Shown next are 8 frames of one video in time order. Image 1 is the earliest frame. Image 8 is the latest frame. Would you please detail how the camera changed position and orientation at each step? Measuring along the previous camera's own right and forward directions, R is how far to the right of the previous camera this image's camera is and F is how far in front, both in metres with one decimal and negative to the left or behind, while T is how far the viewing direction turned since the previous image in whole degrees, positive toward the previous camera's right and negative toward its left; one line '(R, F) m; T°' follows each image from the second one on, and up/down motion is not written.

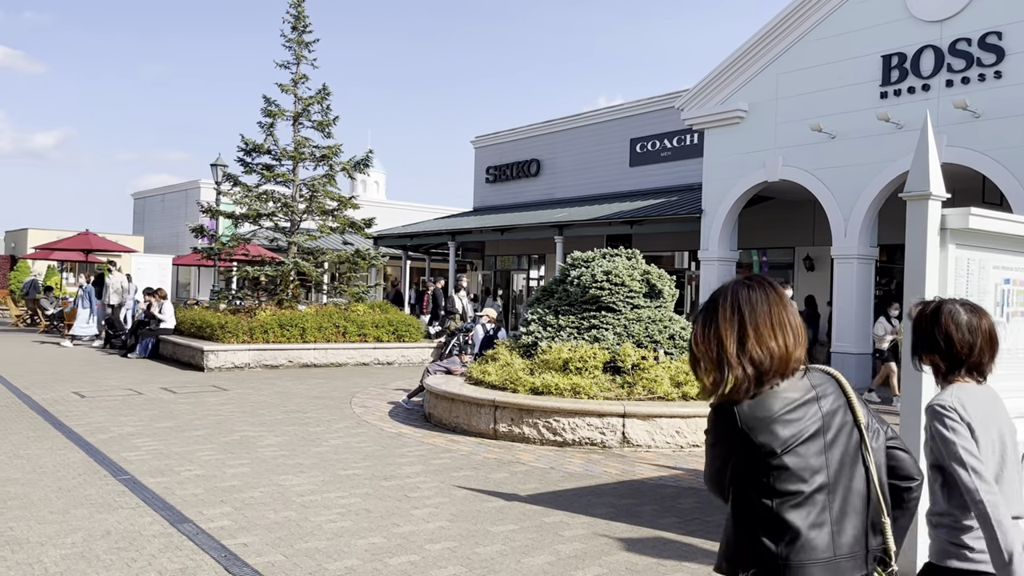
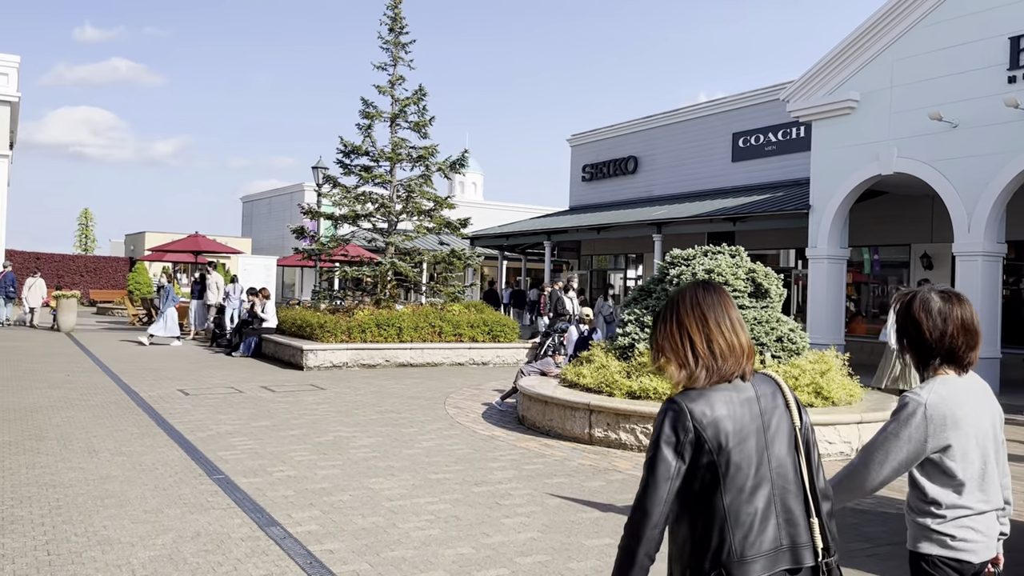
(0.0, +0.3) m; -7°
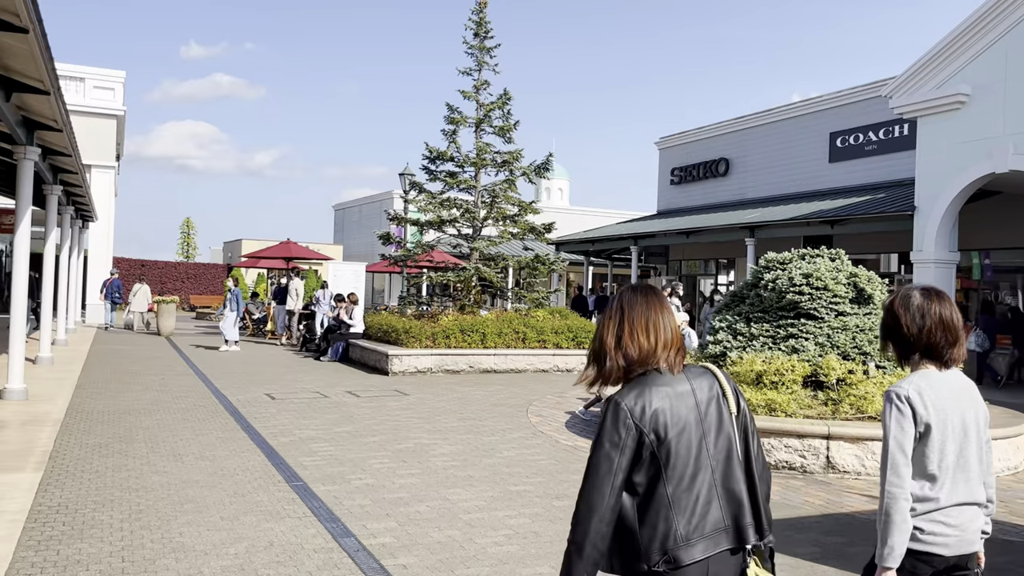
(0.0, +0.3) m; -6°
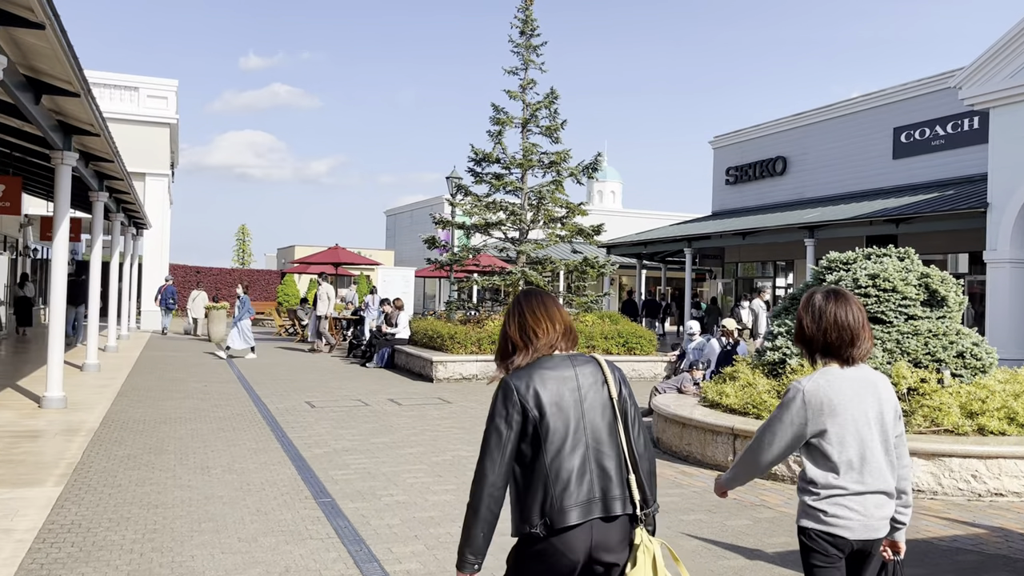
(+0.1, +0.5) m; -4°
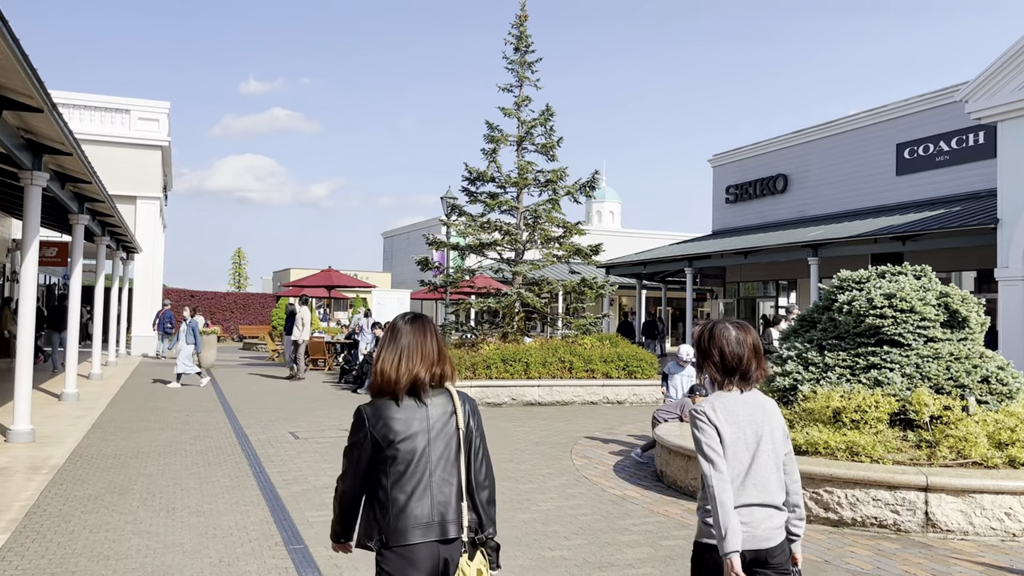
(+0.1, +0.5) m; 0°
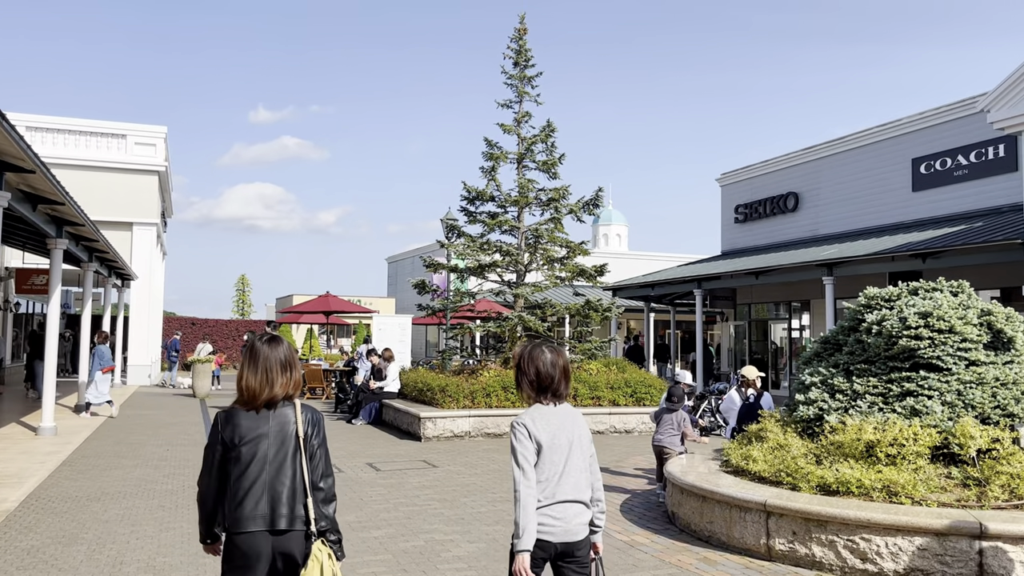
(+0.1, +0.7) m; -1°
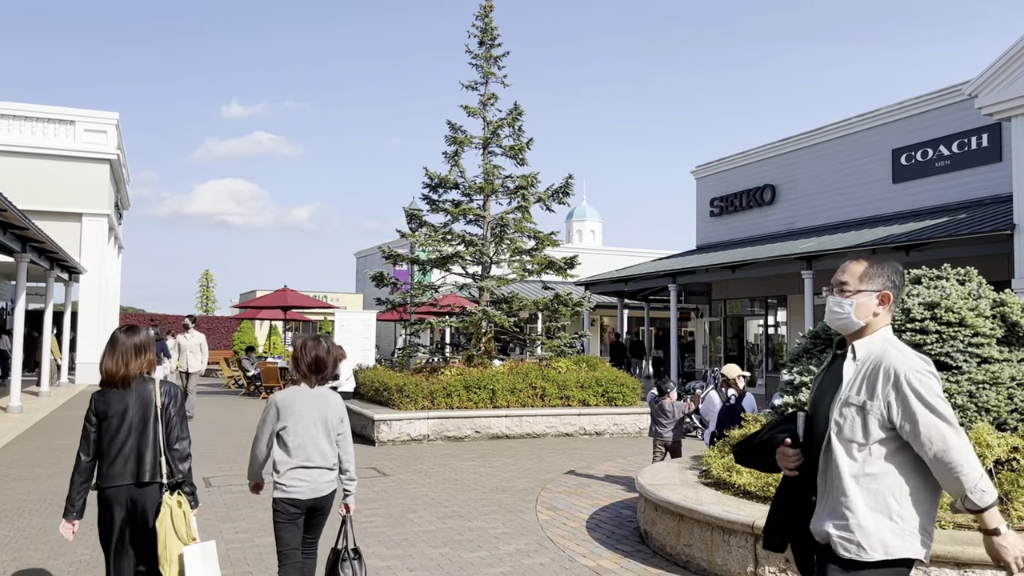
(+0.2, +0.9) m; +2°
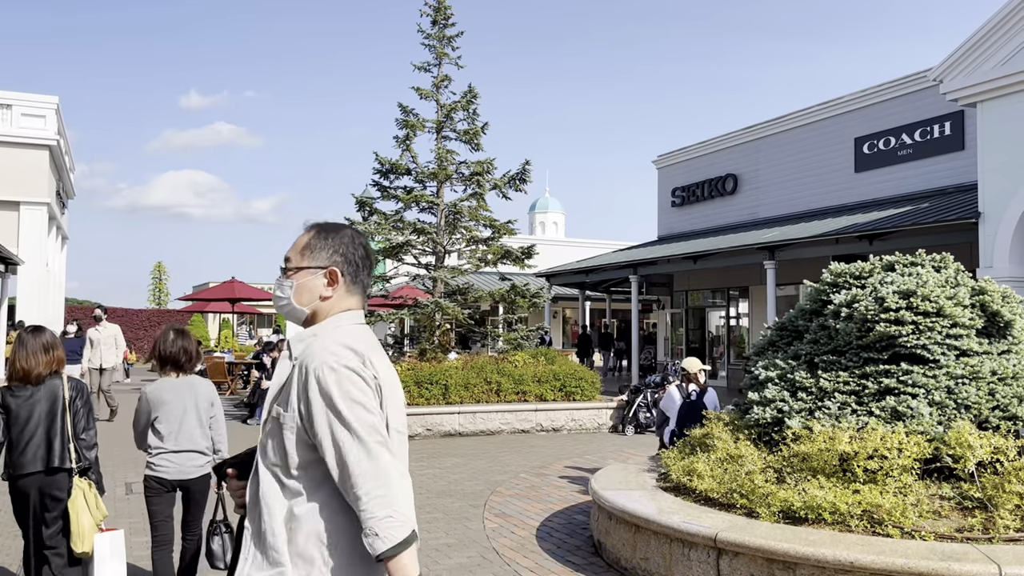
(+0.2, +0.6) m; +3°
